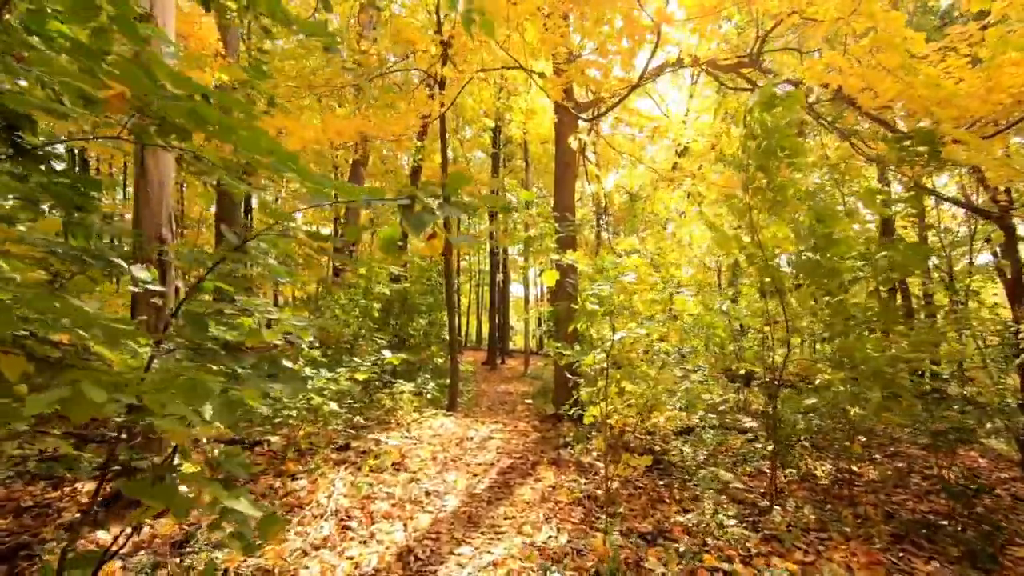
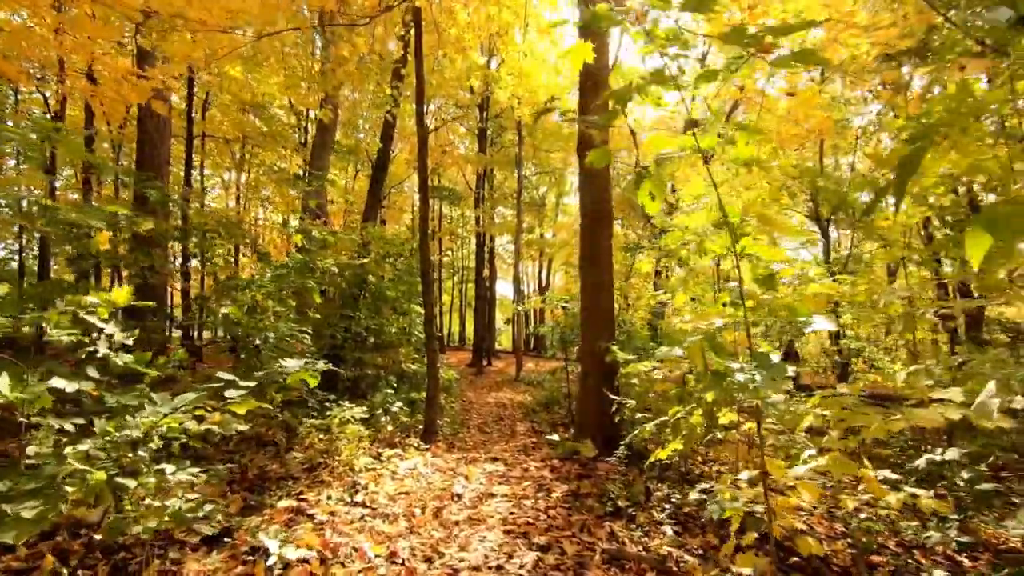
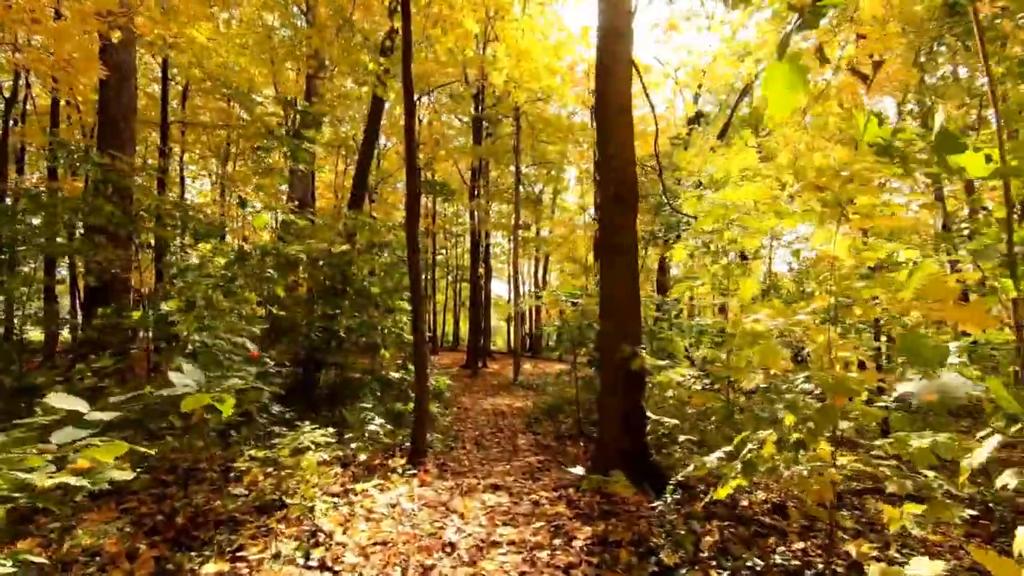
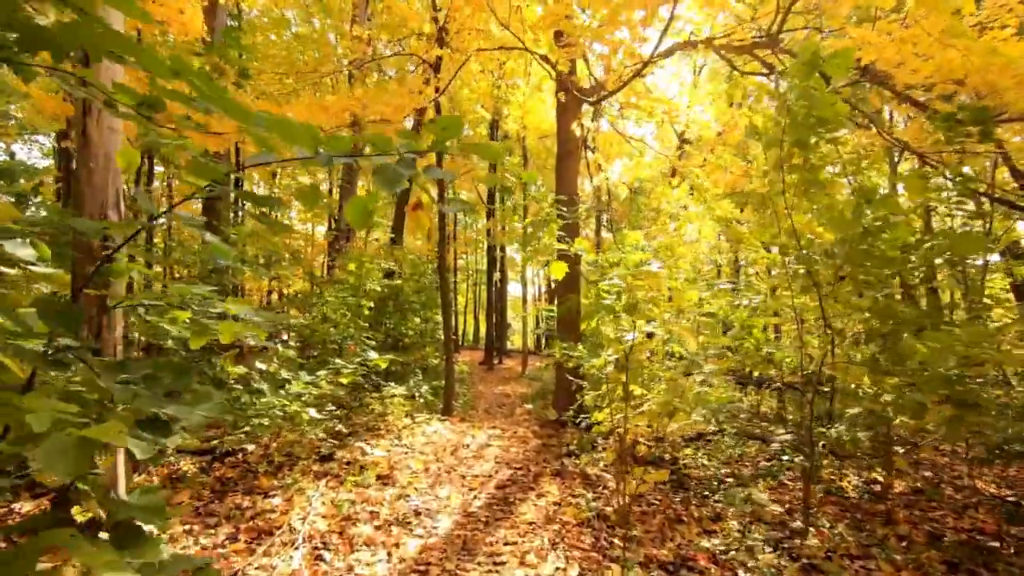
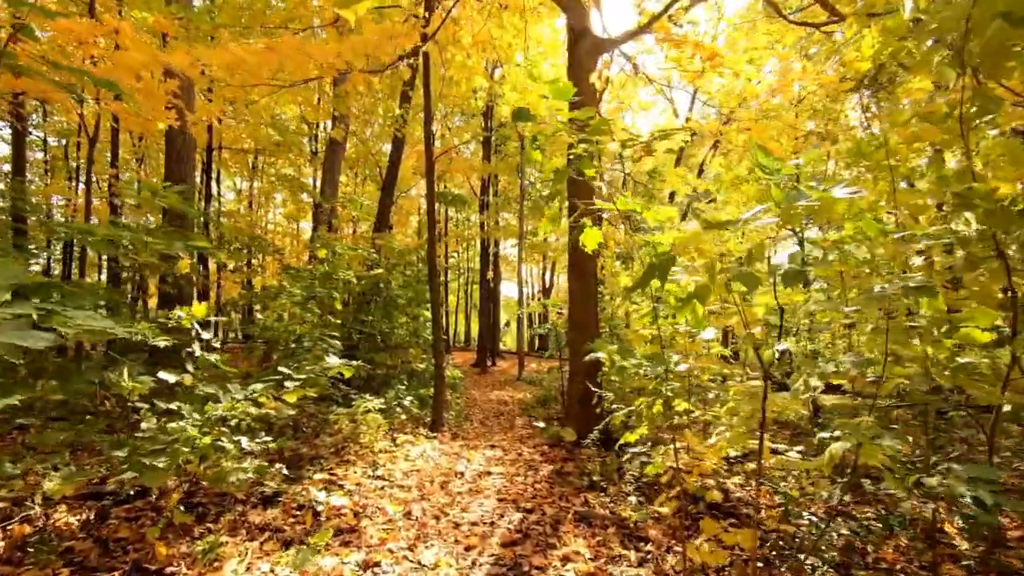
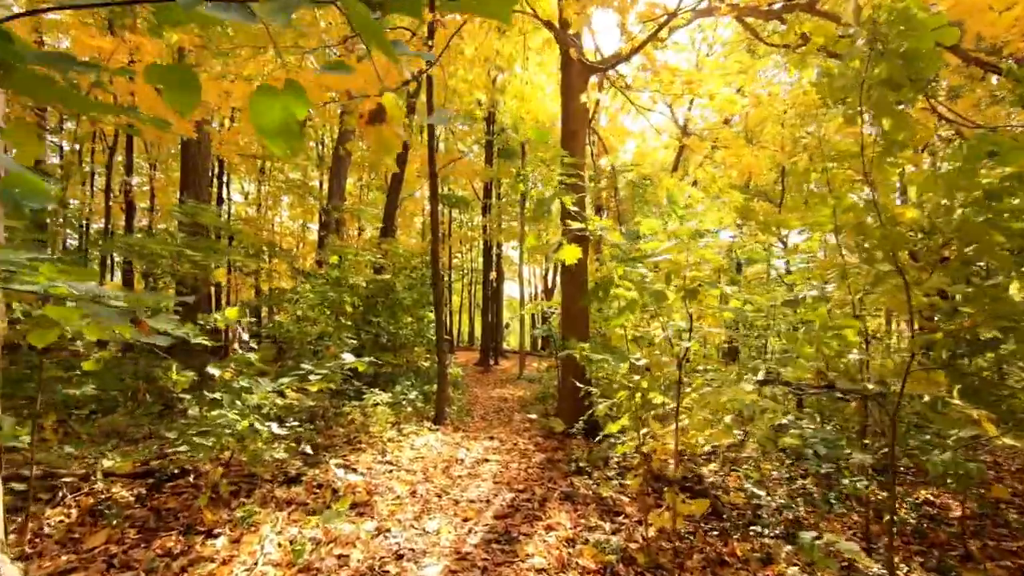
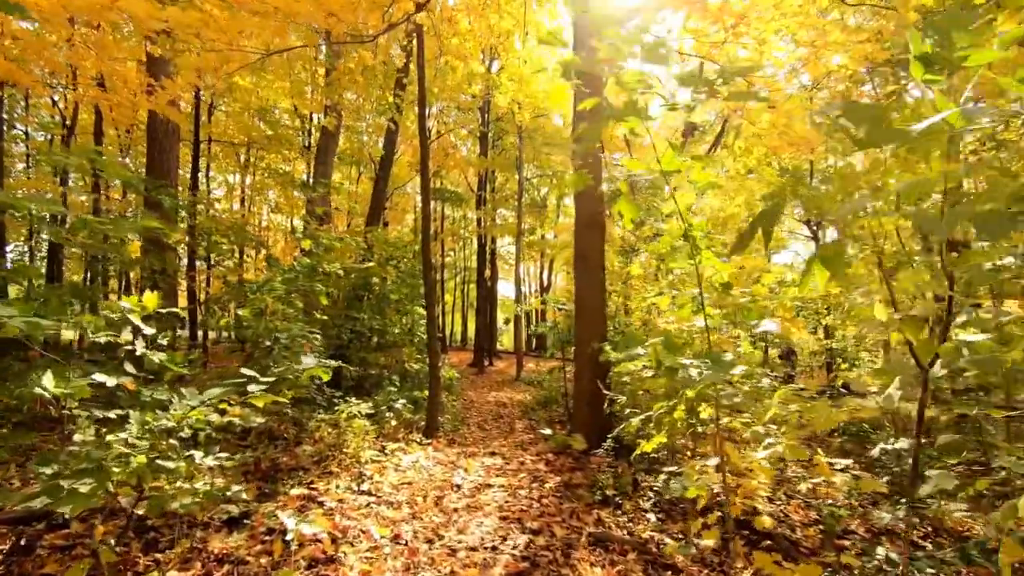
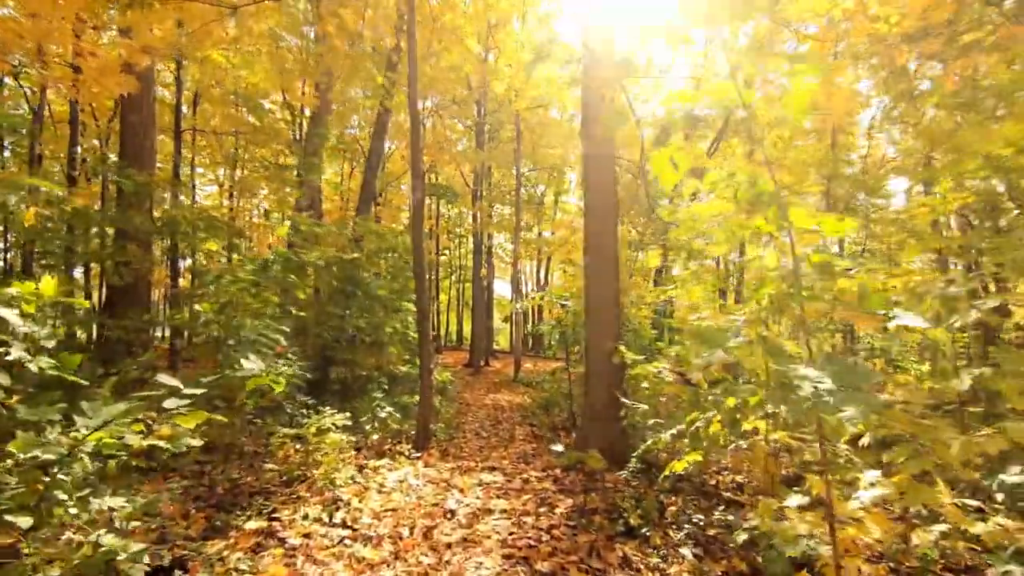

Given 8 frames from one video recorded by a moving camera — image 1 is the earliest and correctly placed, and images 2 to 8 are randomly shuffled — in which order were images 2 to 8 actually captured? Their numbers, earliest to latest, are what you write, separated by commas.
4, 6, 5, 7, 2, 8, 3
